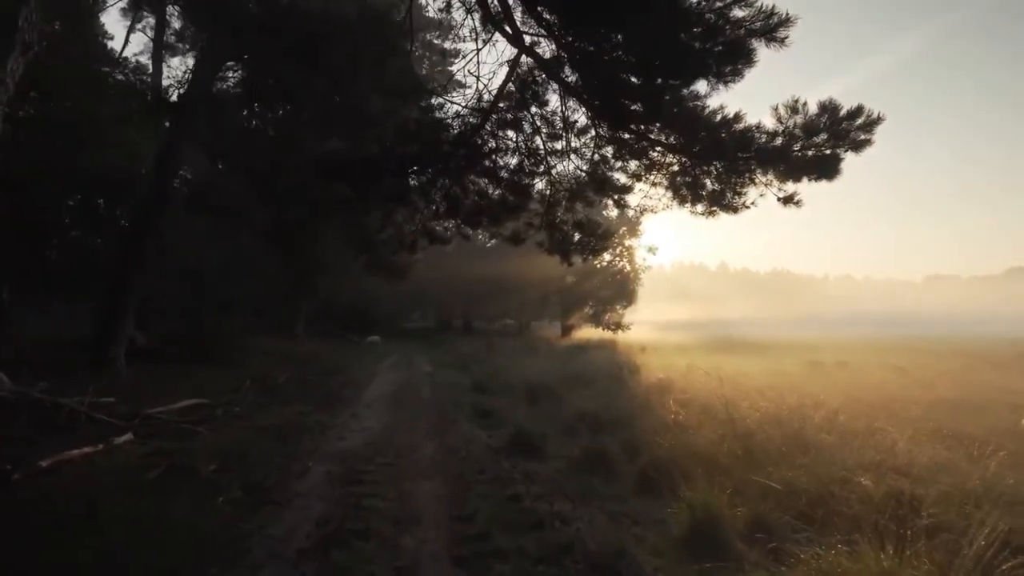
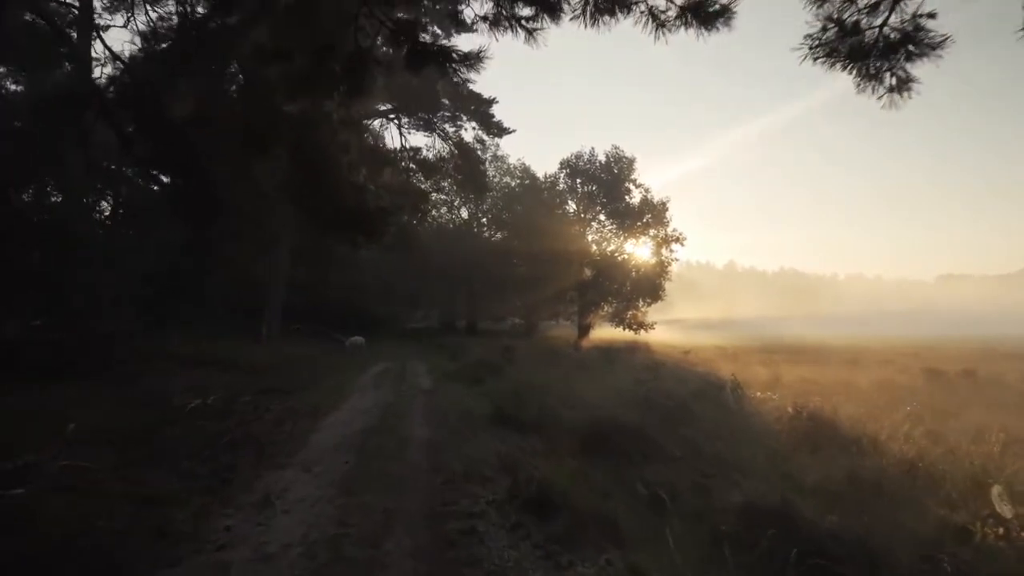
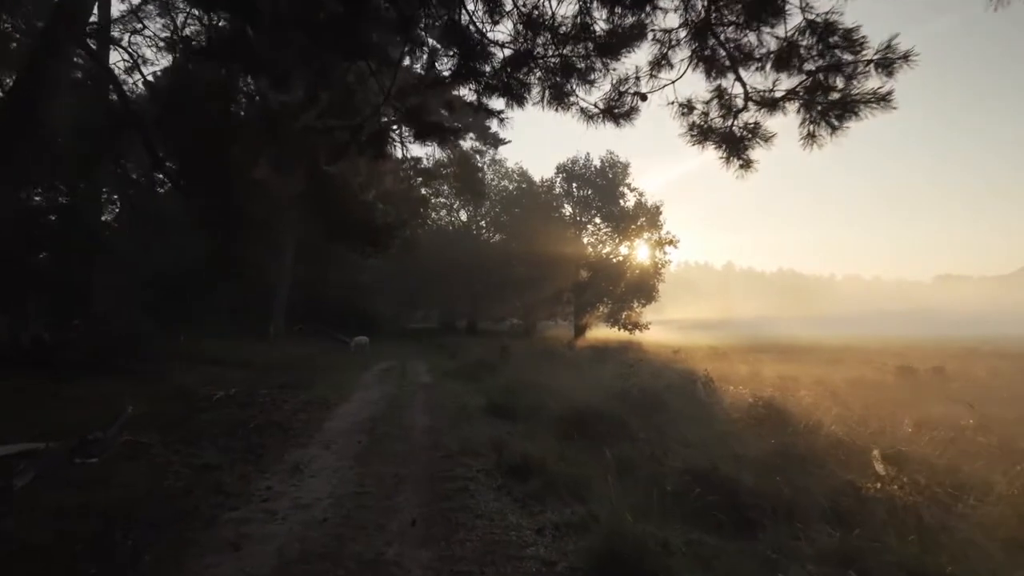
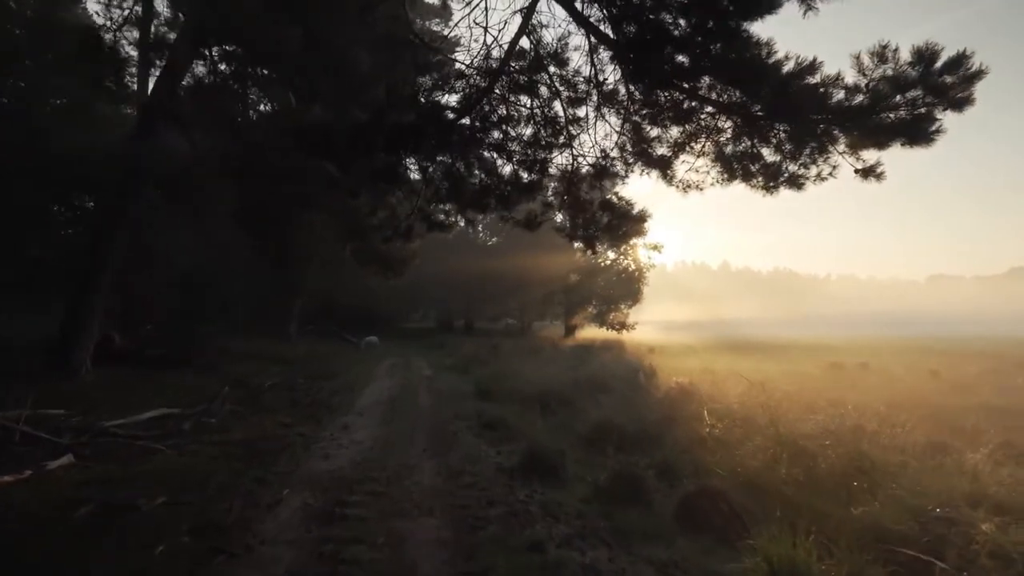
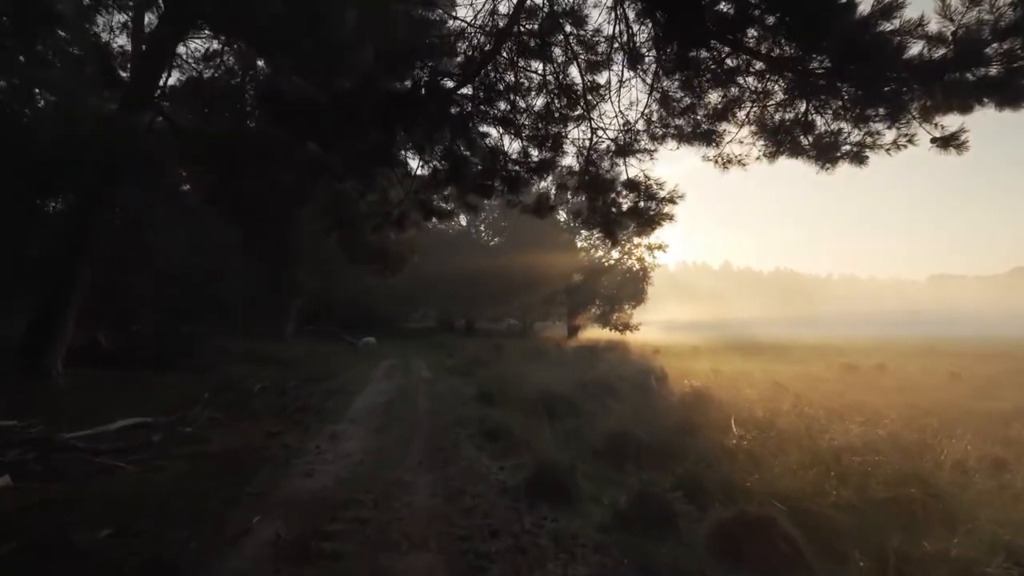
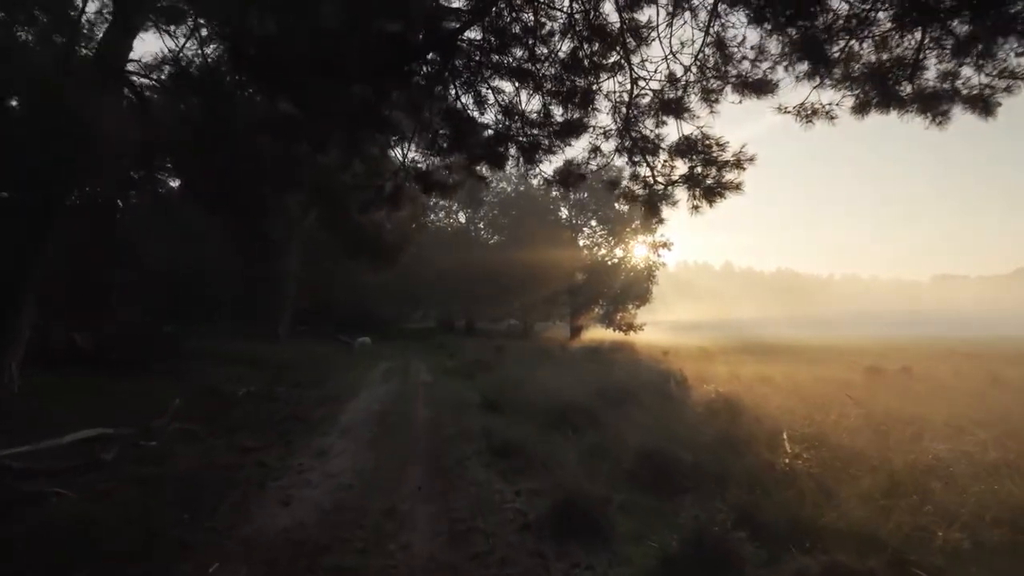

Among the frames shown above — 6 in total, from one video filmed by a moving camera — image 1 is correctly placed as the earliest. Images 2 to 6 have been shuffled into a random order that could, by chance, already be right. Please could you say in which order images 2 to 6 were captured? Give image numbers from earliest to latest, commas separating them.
4, 5, 6, 3, 2
